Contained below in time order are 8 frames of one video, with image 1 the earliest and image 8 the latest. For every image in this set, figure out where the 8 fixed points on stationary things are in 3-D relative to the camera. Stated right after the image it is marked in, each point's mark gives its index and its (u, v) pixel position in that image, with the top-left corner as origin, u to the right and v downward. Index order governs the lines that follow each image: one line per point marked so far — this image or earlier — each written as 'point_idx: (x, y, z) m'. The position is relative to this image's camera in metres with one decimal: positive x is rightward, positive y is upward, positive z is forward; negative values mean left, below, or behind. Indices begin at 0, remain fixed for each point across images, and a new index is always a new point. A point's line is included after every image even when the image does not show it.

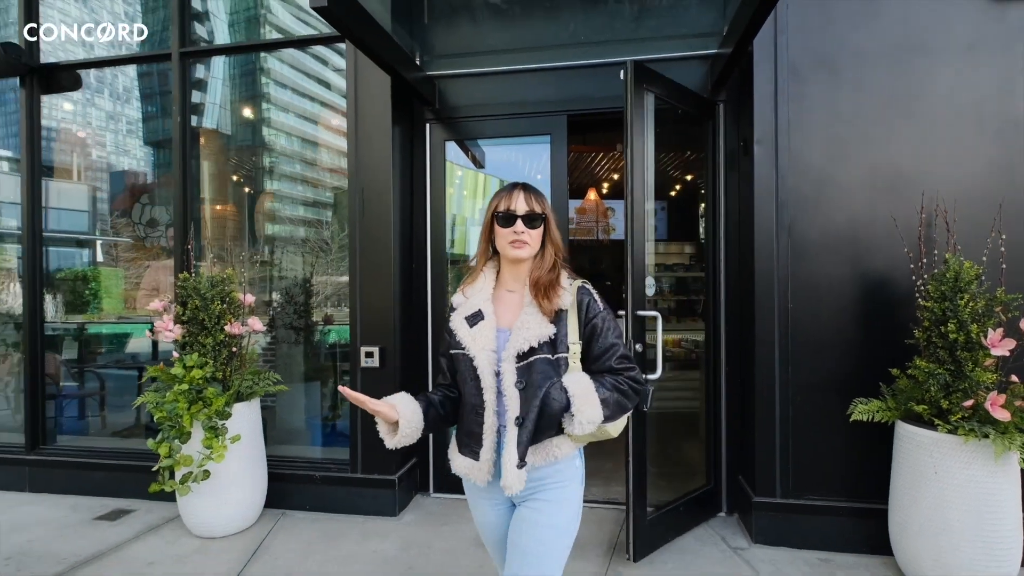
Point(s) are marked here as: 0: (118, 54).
0: (-3.1, +1.8, +4.3) m
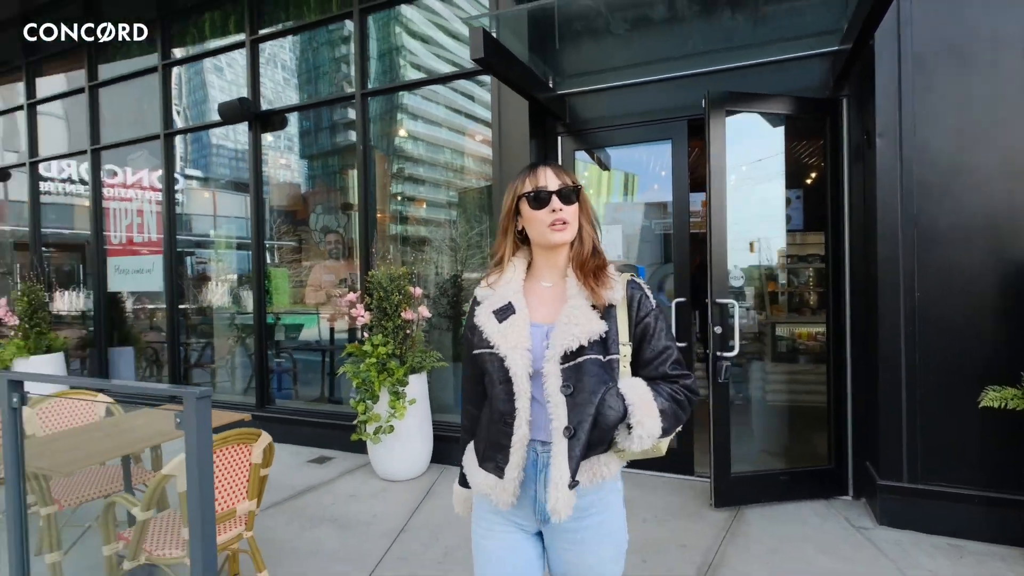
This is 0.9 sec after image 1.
0: (-1.9, +1.9, +5.3) m
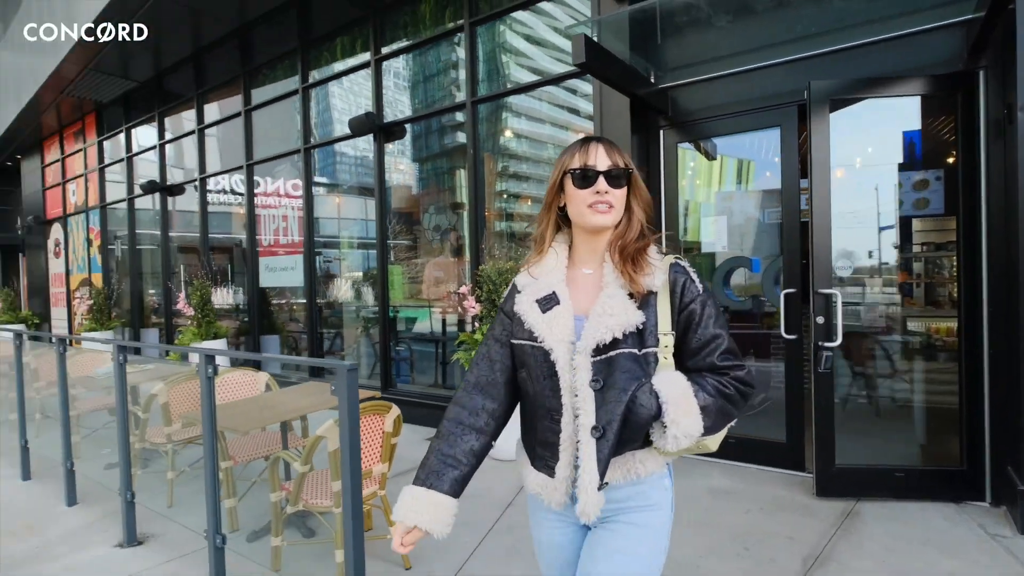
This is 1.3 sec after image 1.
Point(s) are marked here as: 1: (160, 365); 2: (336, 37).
0: (-0.9, +1.9, +5.8) m
1: (-2.2, -0.5, +3.3) m
2: (-2.2, +3.1, +6.8) m
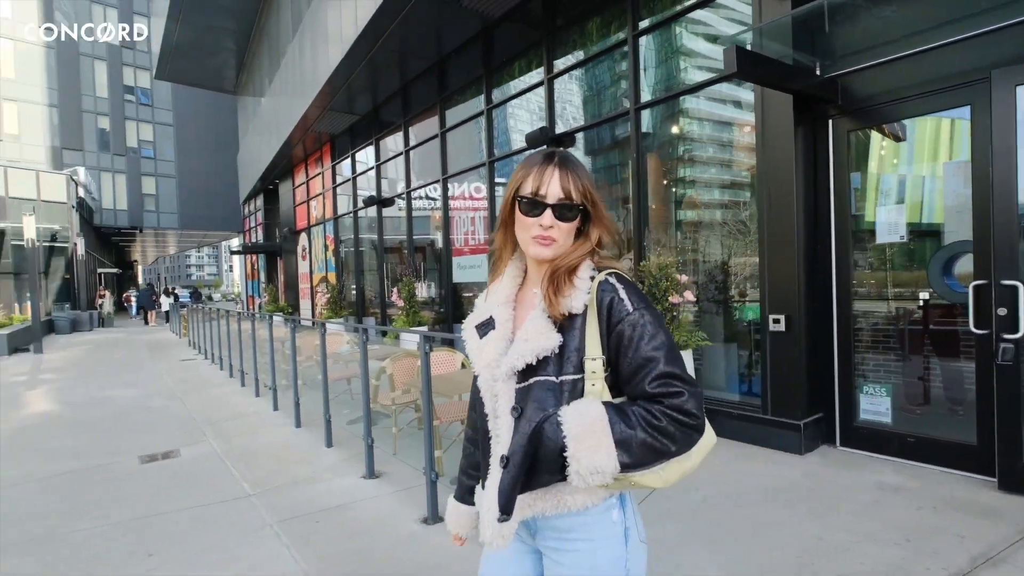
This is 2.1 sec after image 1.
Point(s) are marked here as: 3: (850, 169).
0: (+1.0, +2.0, +6.3) m
1: (-1.0, -0.5, +4.4) m
2: (0.0, +3.2, +7.6) m
3: (+2.6, +0.9, +4.2) m
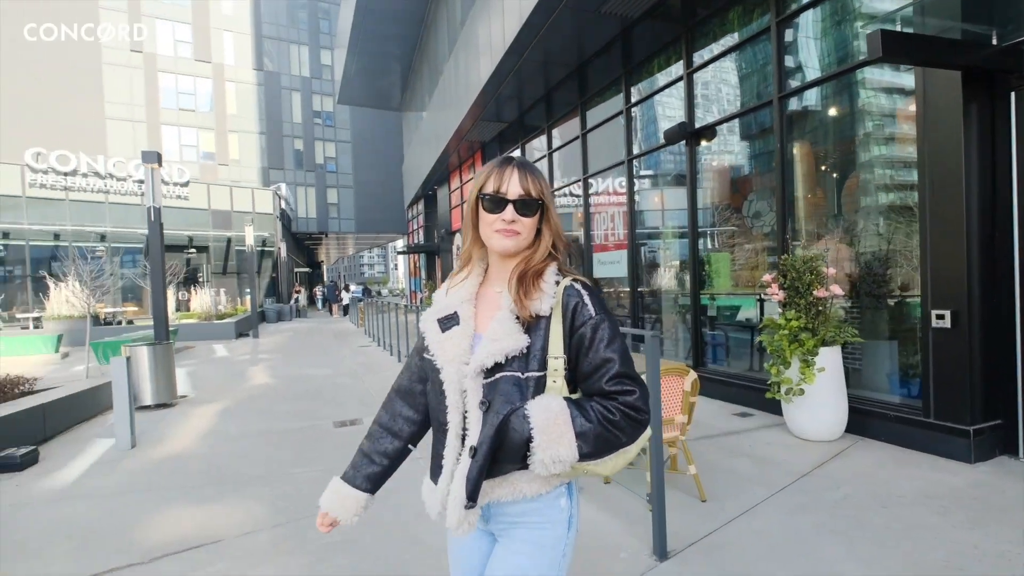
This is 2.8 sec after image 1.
0: (+2.6, +2.1, +6.2) m
1: (+0.2, -0.4, +4.9) m
2: (+2.0, +3.3, +7.6) m
3: (+3.6, +1.0, +3.7) m
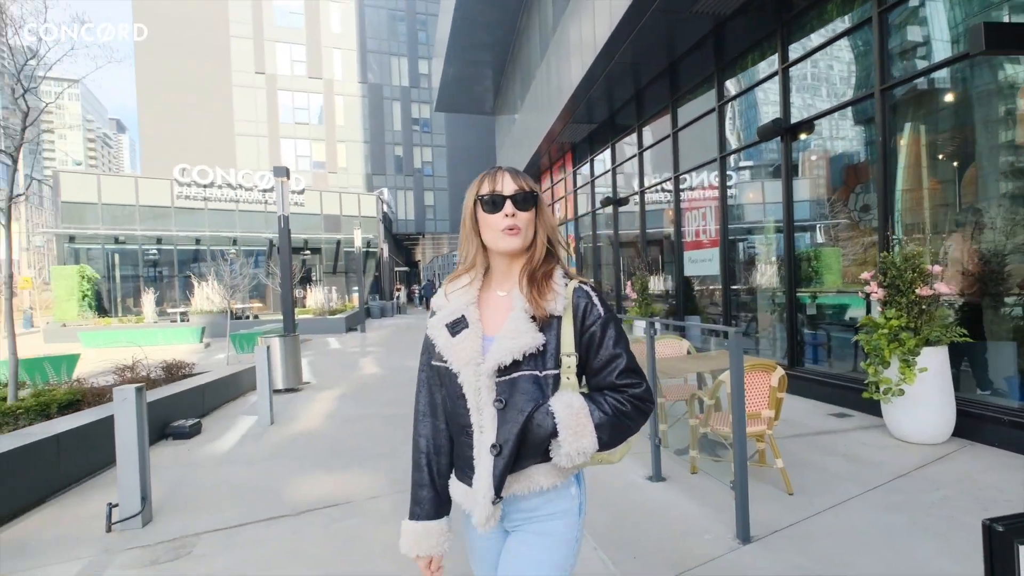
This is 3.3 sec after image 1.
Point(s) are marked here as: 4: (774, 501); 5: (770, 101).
0: (+3.6, +2.1, +6.0) m
1: (+1.0, -0.4, +5.1) m
2: (+3.3, +3.3, +7.5) m
3: (+4.2, +1.0, +3.4) m
4: (+1.7, -1.4, +3.5) m
5: (+3.4, +2.4, +7.1) m
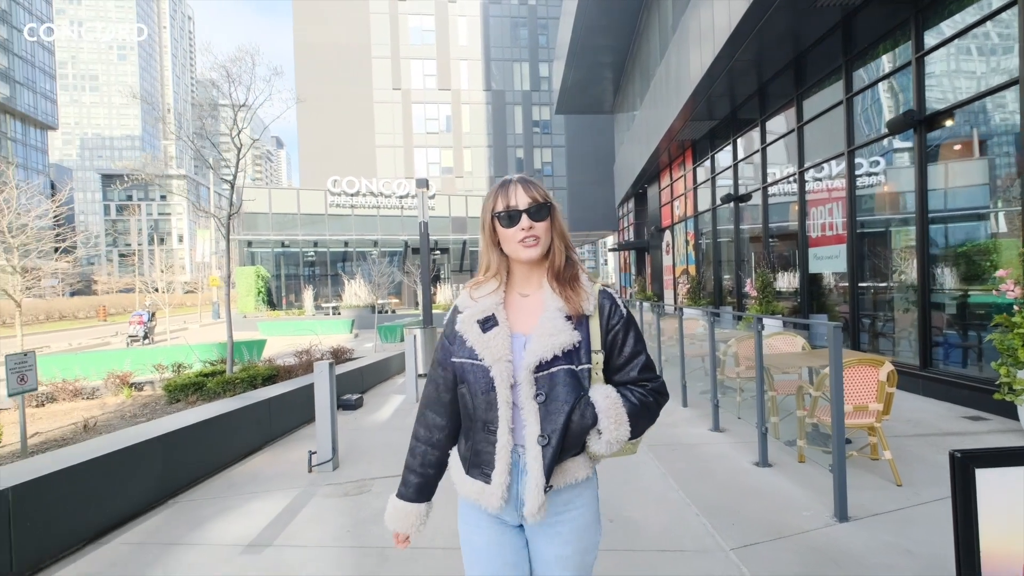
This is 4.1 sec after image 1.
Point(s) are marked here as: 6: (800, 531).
0: (+4.9, +2.1, +5.6) m
1: (+2.2, -0.4, +5.4) m
2: (+4.9, +3.3, +7.2) m
3: (+4.9, +1.0, +3.0) m
4: (+2.5, -1.4, +3.6) m
5: (+4.9, +2.5, +6.7) m
6: (+1.7, -1.4, +3.2) m
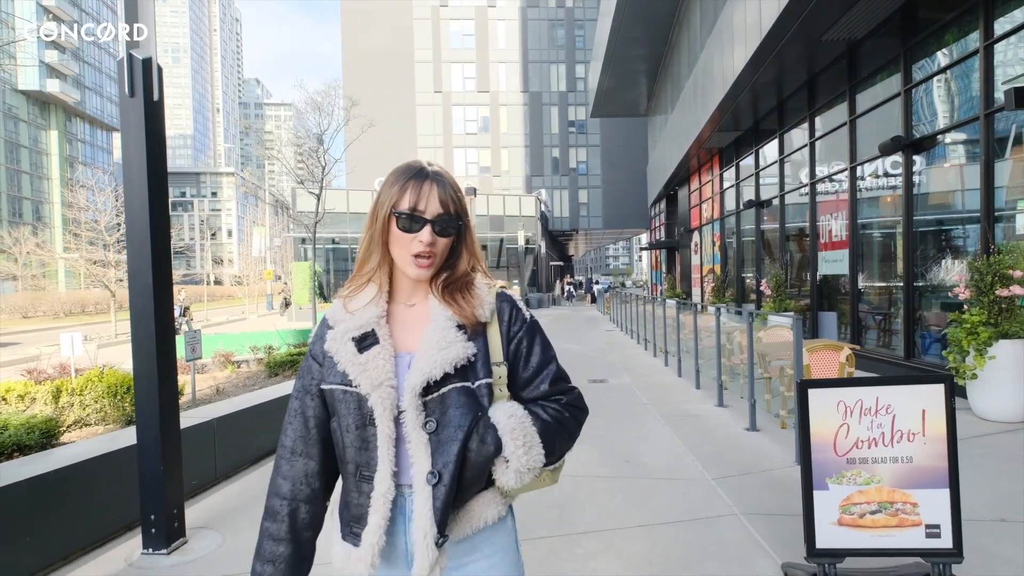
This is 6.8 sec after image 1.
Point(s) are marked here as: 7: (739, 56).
0: (+5.4, +2.1, +6.5) m
1: (+2.7, -0.4, +6.4) m
2: (+5.6, +3.3, +8.1) m
3: (+5.3, +0.9, +3.9) m
4: (+2.8, -1.4, +4.7) m
5: (+5.5, +2.4, +7.6) m
6: (+2.0, -1.5, +4.3) m
7: (+3.9, +4.0, +9.2) m
